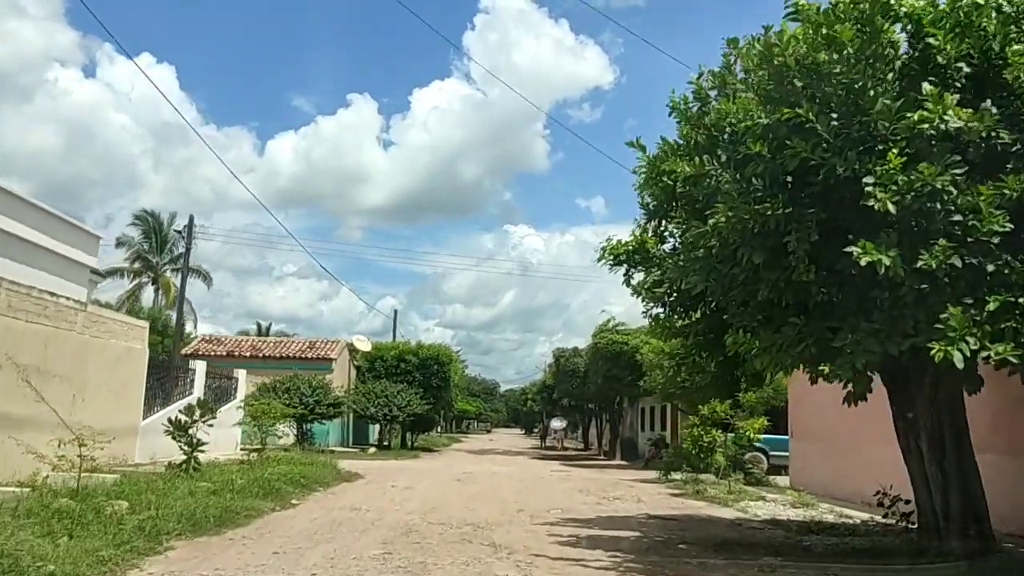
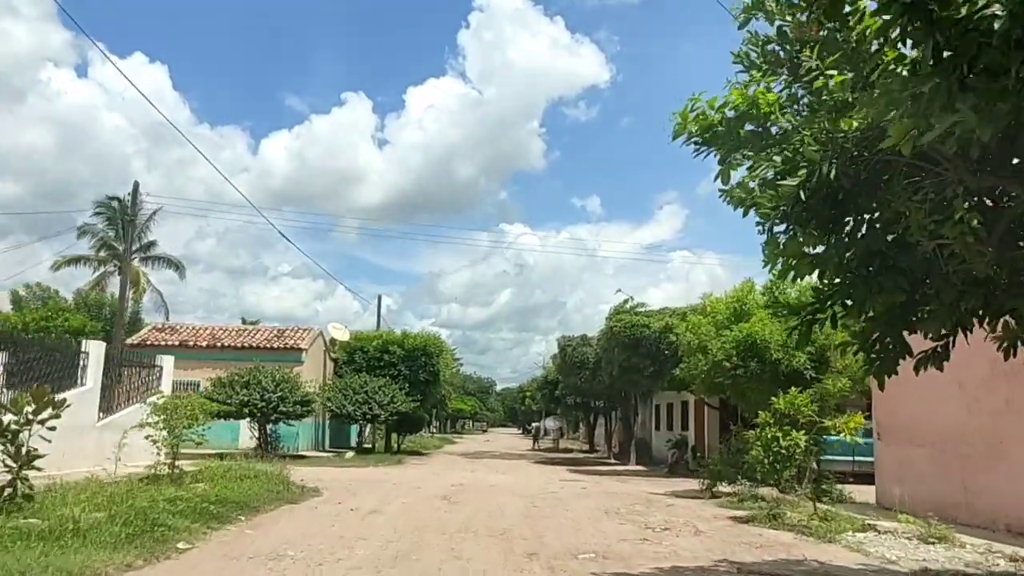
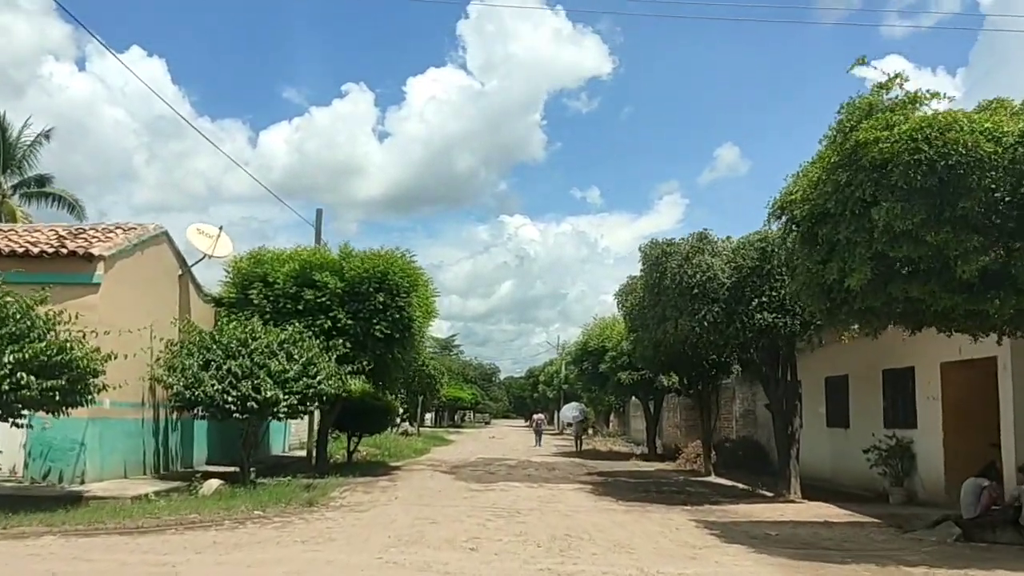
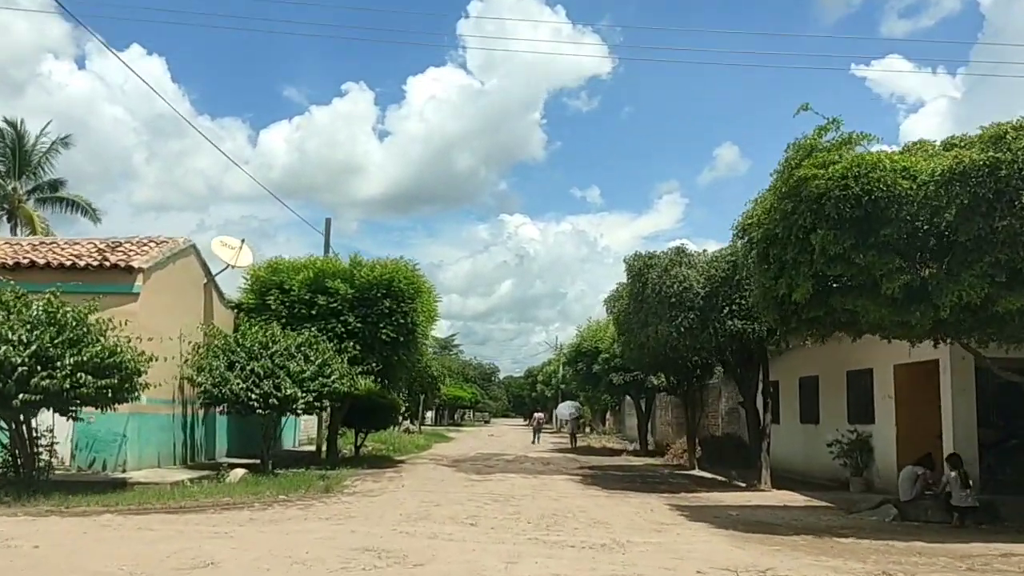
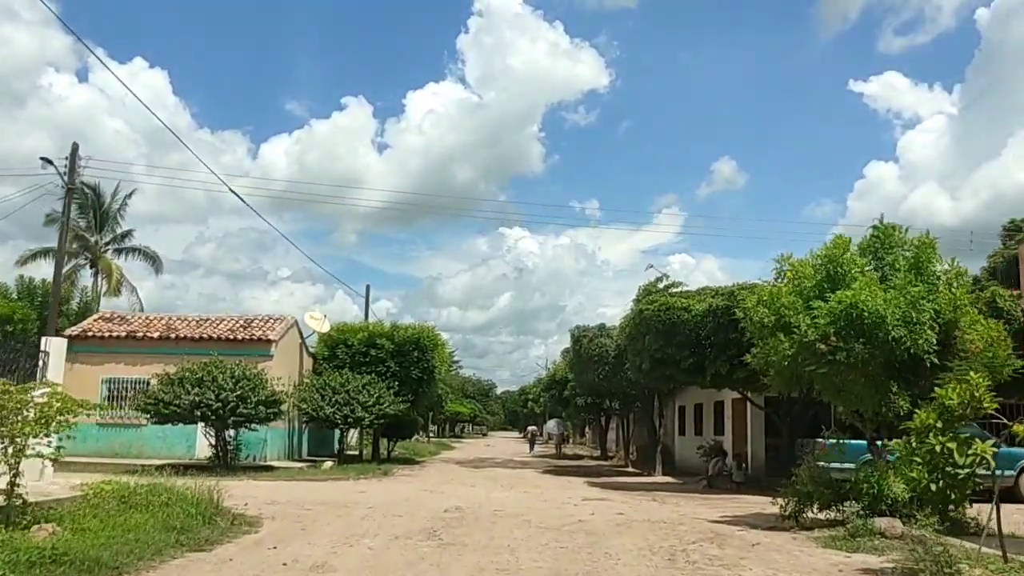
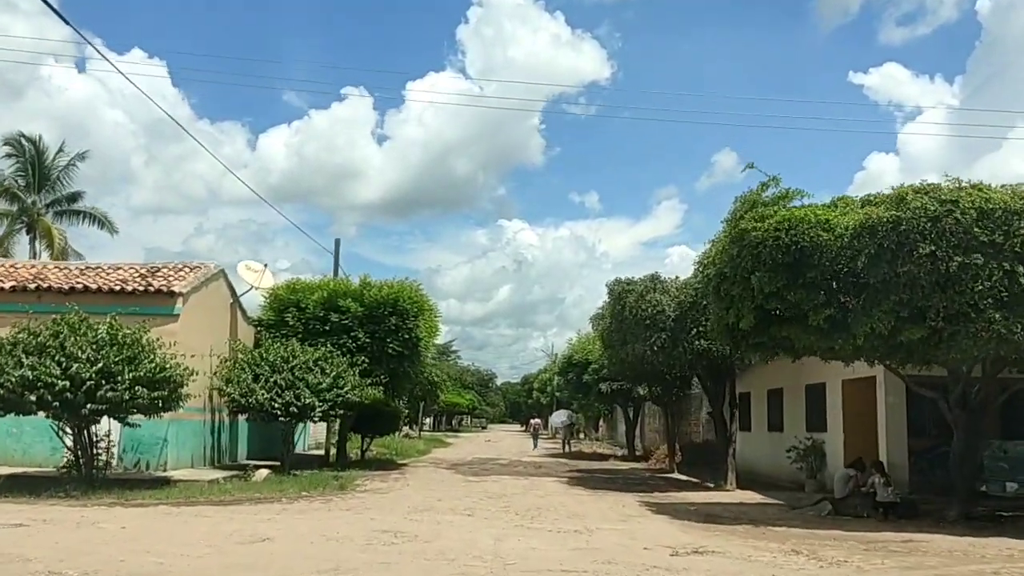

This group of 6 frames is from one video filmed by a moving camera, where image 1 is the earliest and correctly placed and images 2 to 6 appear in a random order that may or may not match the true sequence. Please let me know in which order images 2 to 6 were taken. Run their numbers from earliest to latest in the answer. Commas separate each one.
2, 5, 6, 4, 3
